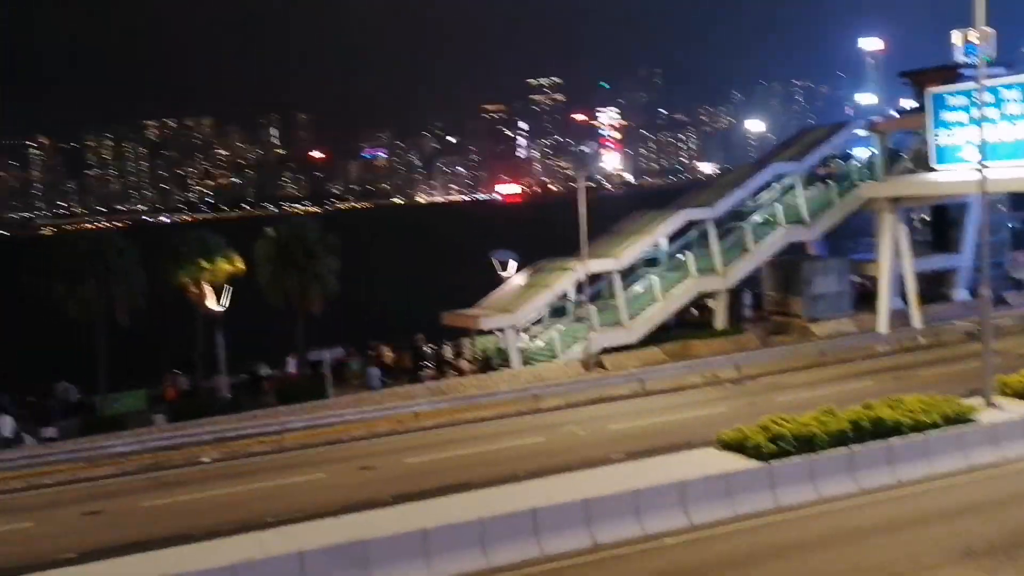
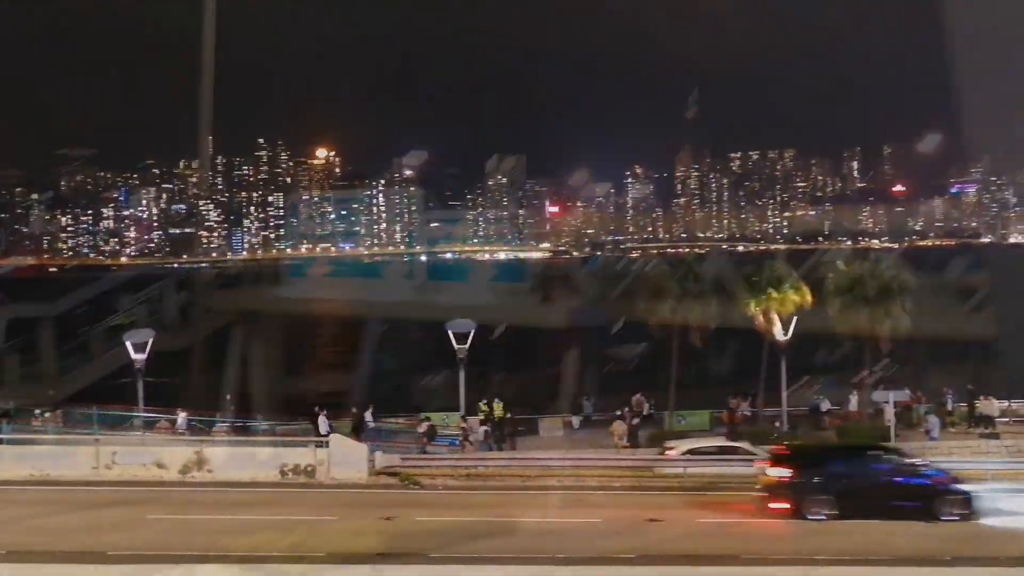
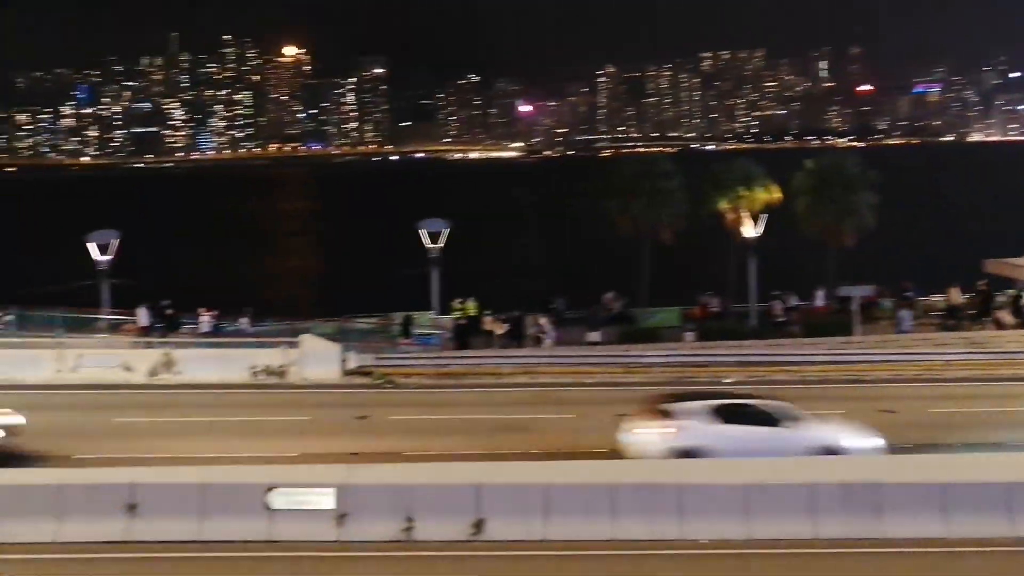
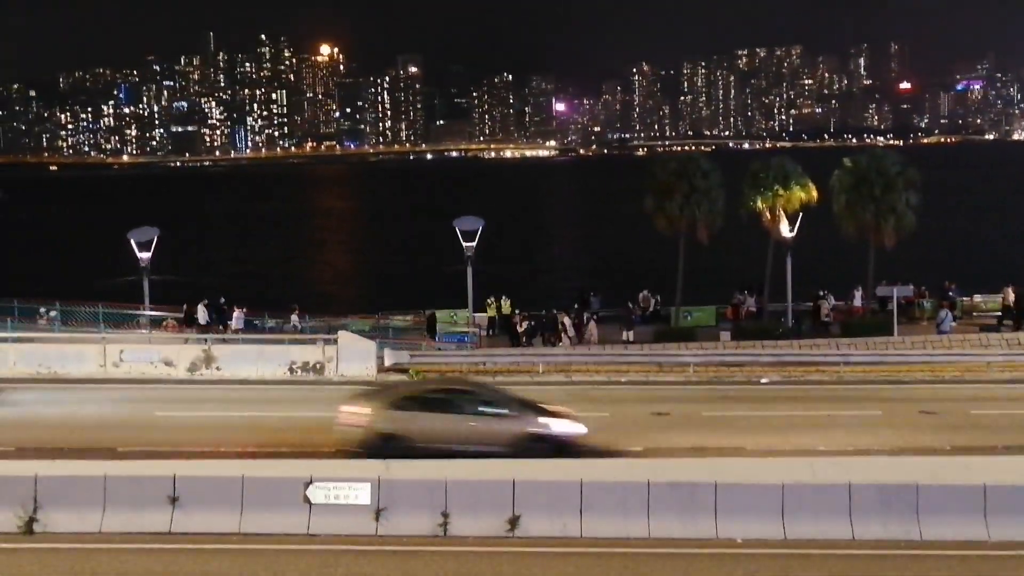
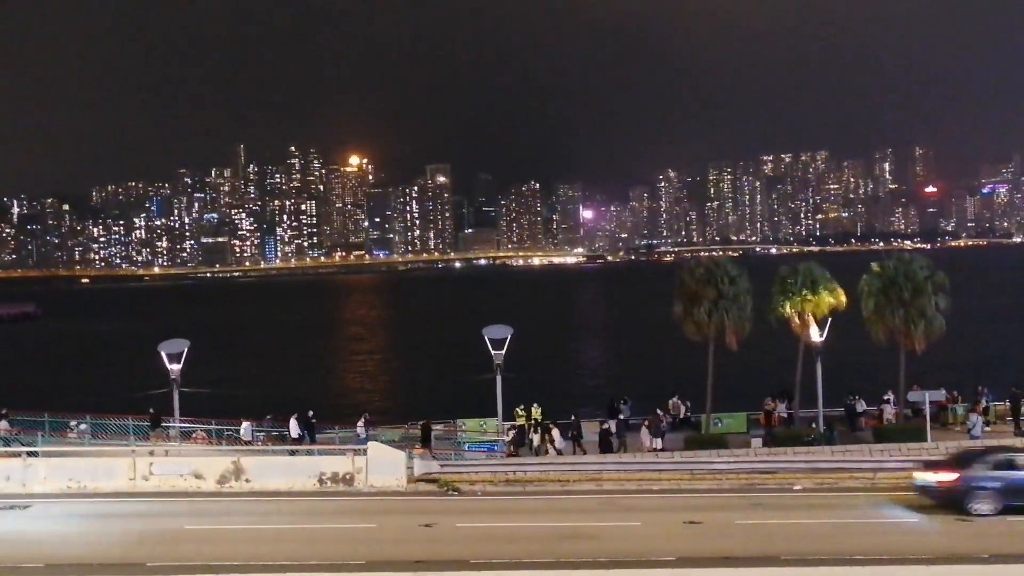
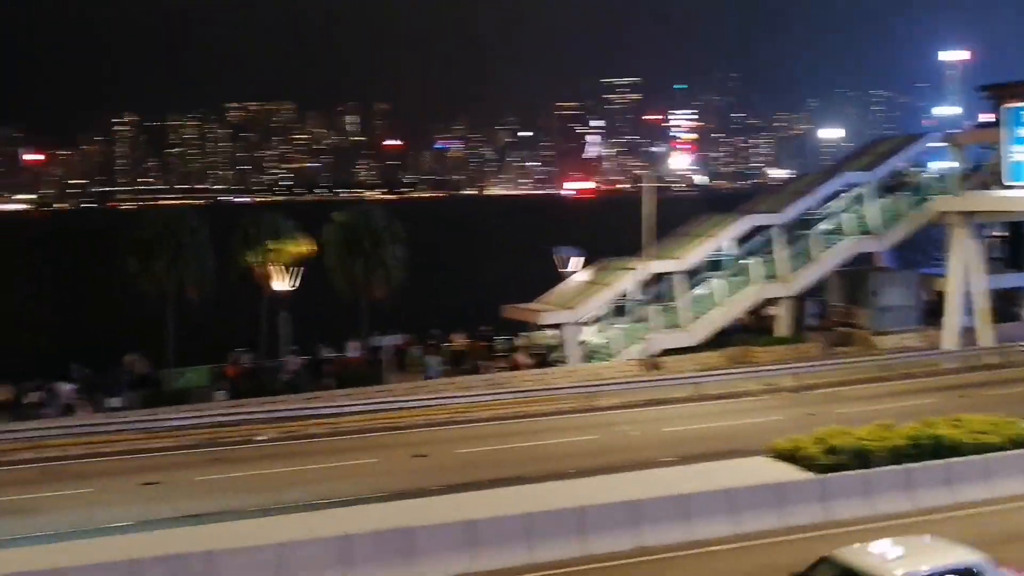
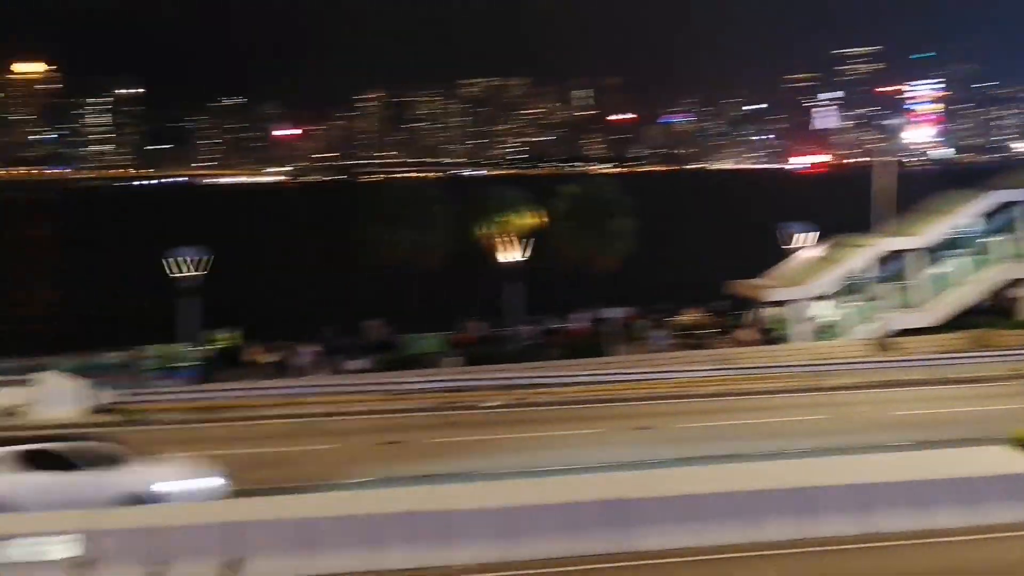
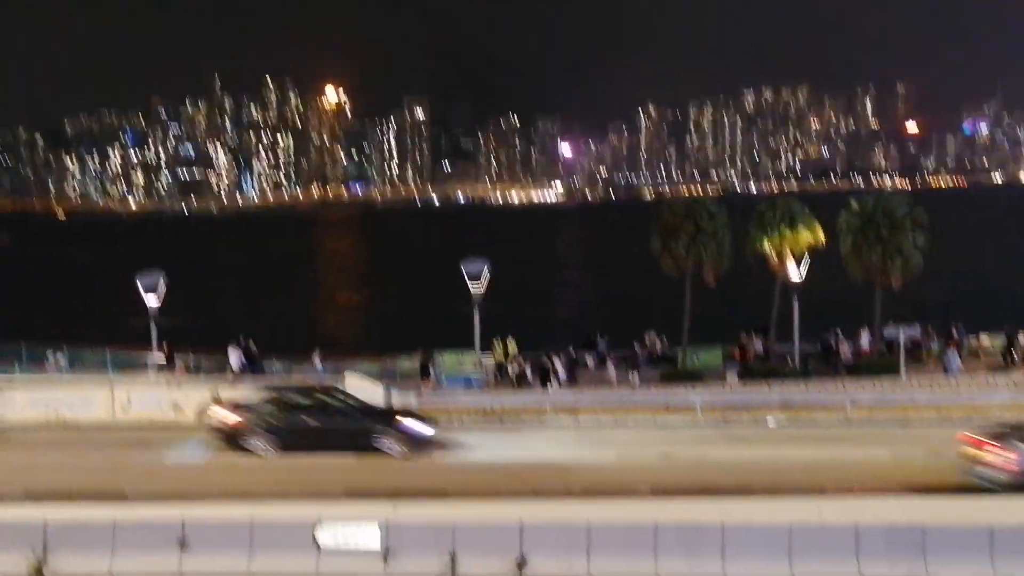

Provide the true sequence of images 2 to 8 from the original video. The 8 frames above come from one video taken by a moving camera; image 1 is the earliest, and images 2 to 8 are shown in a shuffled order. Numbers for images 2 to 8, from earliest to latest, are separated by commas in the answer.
6, 7, 3, 4, 8, 5, 2
